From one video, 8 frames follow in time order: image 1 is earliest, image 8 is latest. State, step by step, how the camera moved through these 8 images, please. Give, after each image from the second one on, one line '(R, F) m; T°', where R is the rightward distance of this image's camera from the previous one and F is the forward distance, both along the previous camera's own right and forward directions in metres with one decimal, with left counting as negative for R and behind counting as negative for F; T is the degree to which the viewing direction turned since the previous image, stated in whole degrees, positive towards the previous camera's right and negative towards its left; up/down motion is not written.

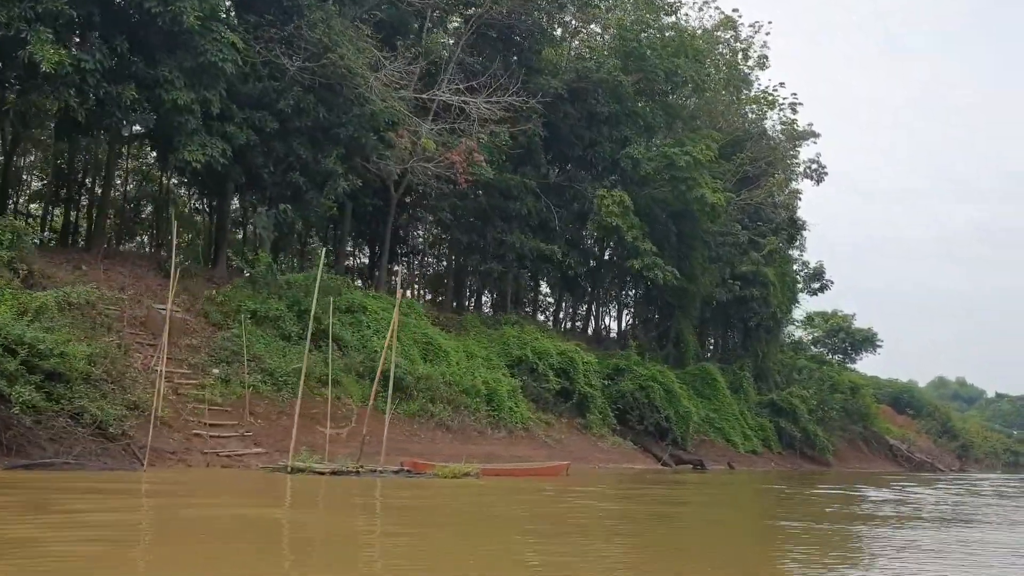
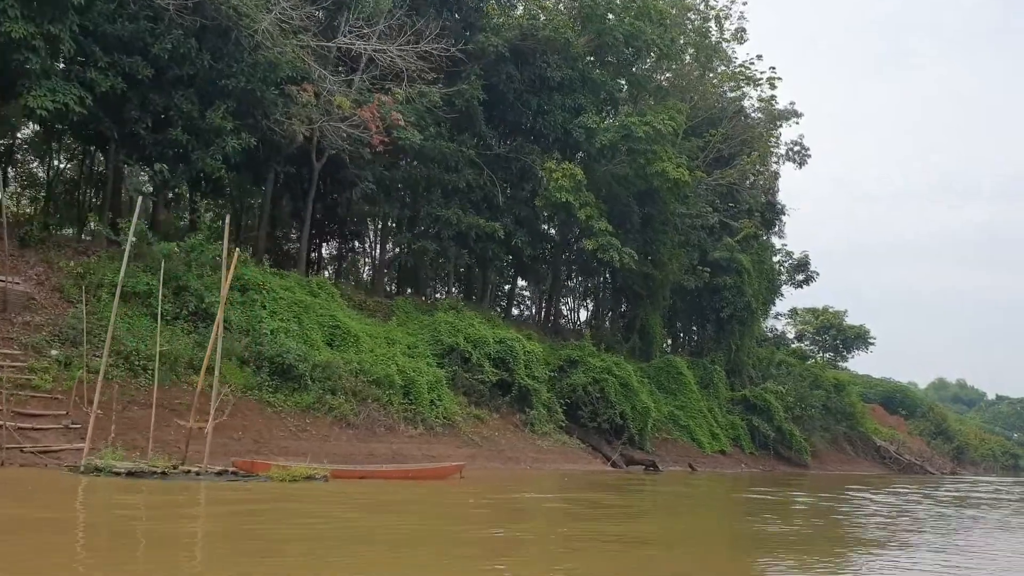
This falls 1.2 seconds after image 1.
(+1.5, +2.4) m; 0°
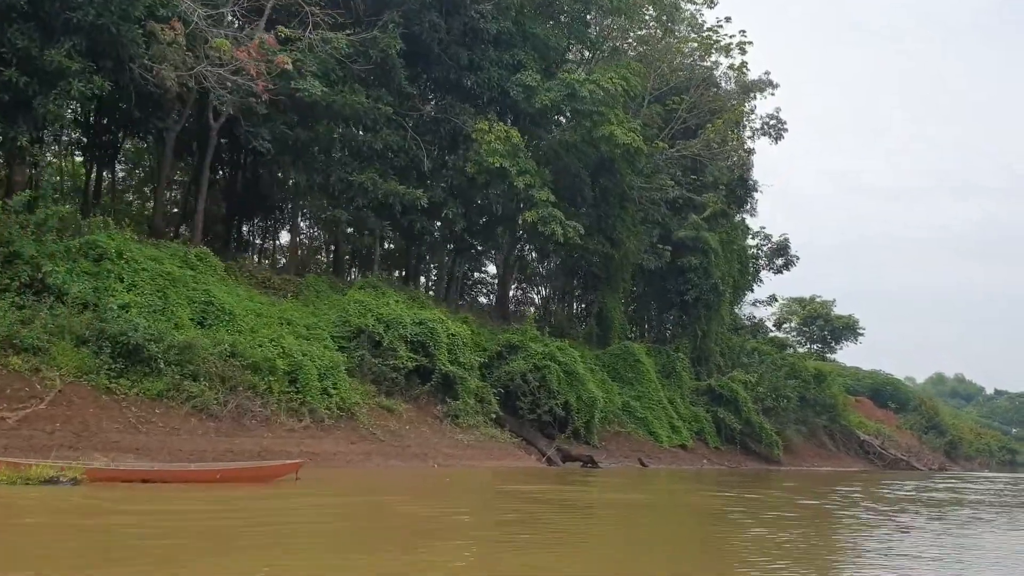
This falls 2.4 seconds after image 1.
(+1.5, +2.5) m; 0°
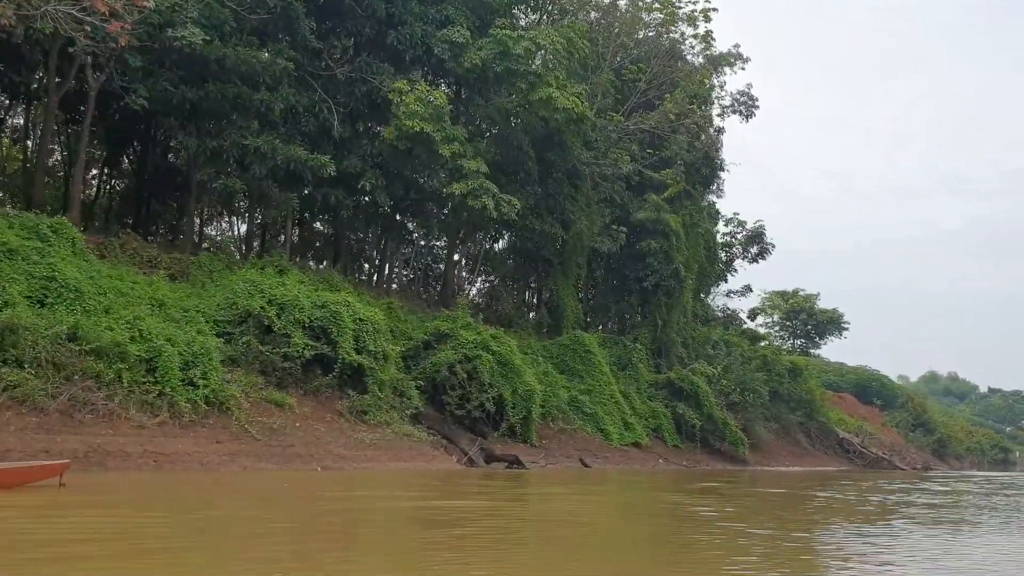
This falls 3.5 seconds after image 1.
(+1.3, +2.2) m; 0°
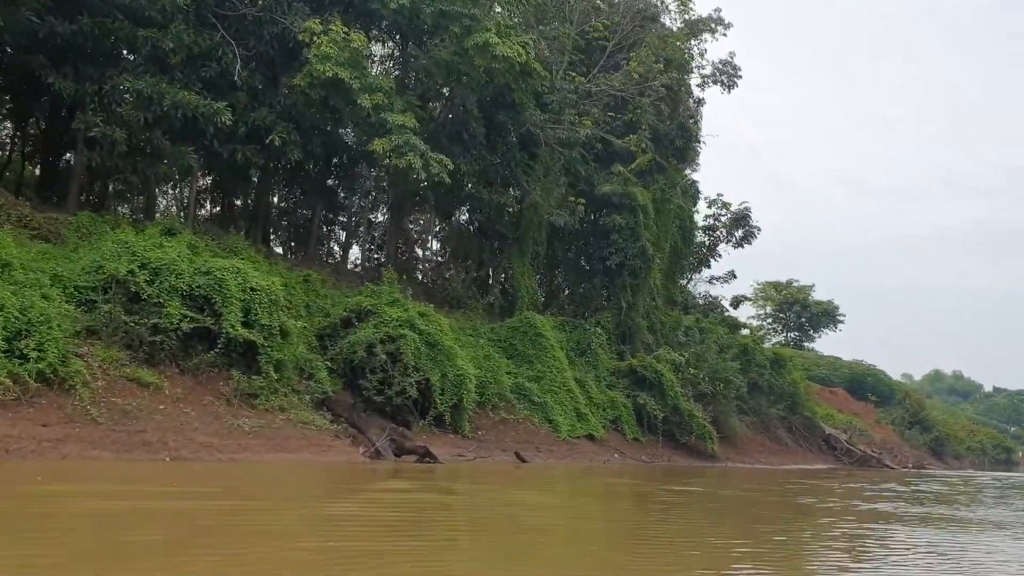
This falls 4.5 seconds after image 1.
(+1.3, +2.2) m; 0°
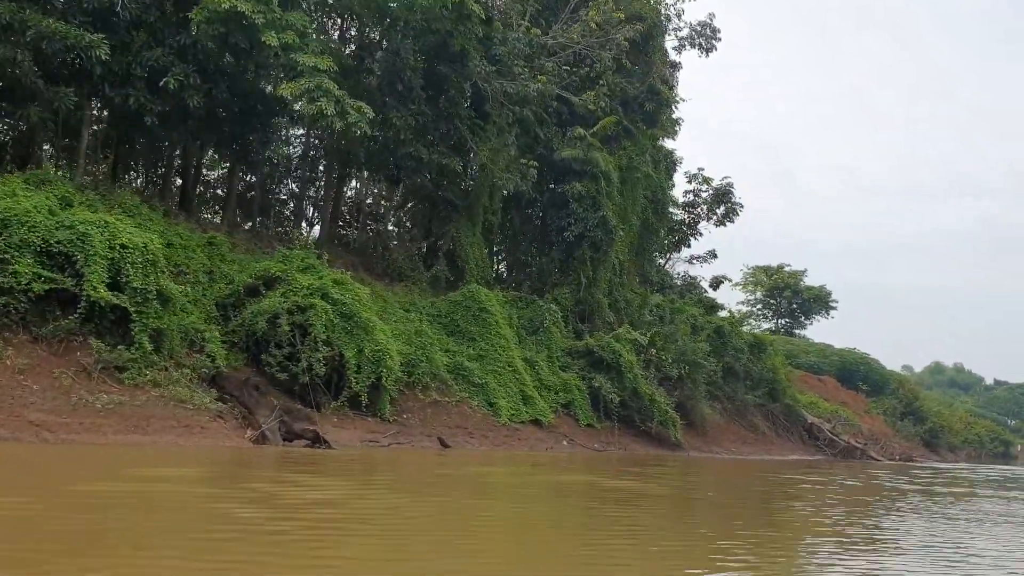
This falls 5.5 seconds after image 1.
(+1.2, +1.9) m; 0°
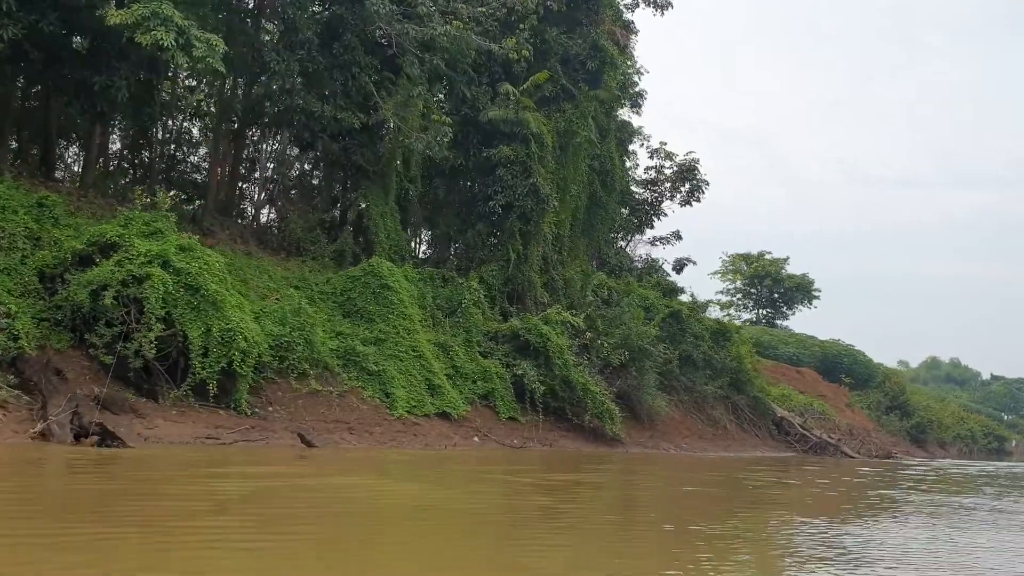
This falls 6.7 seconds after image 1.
(+1.5, +2.4) m; 0°
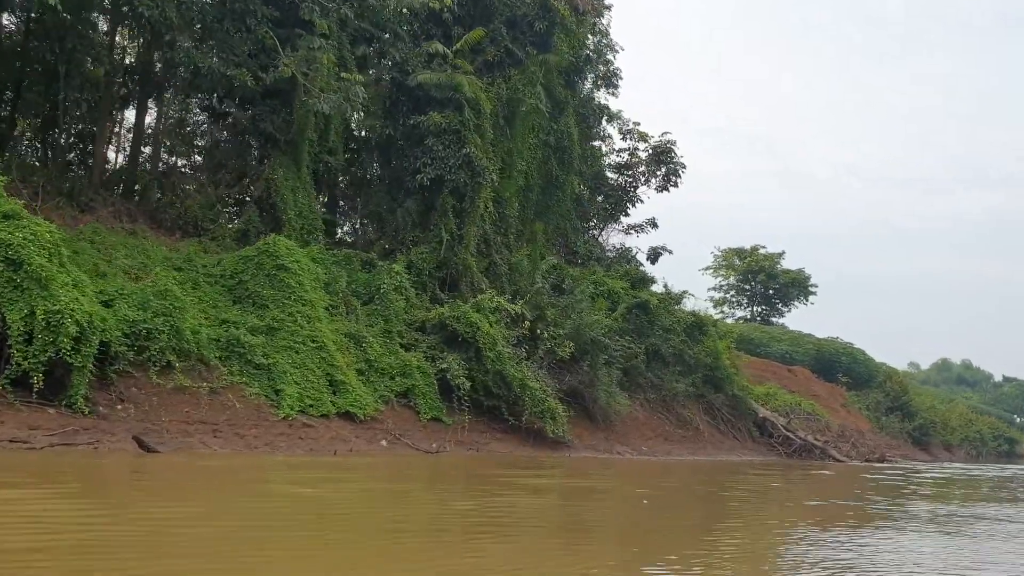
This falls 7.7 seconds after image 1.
(+1.3, +2.1) m; -1°
